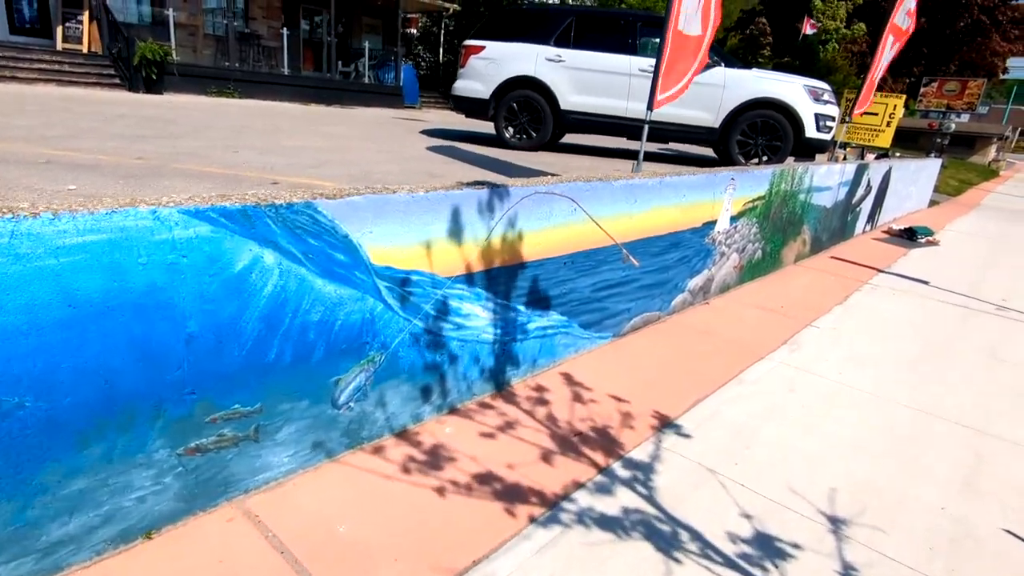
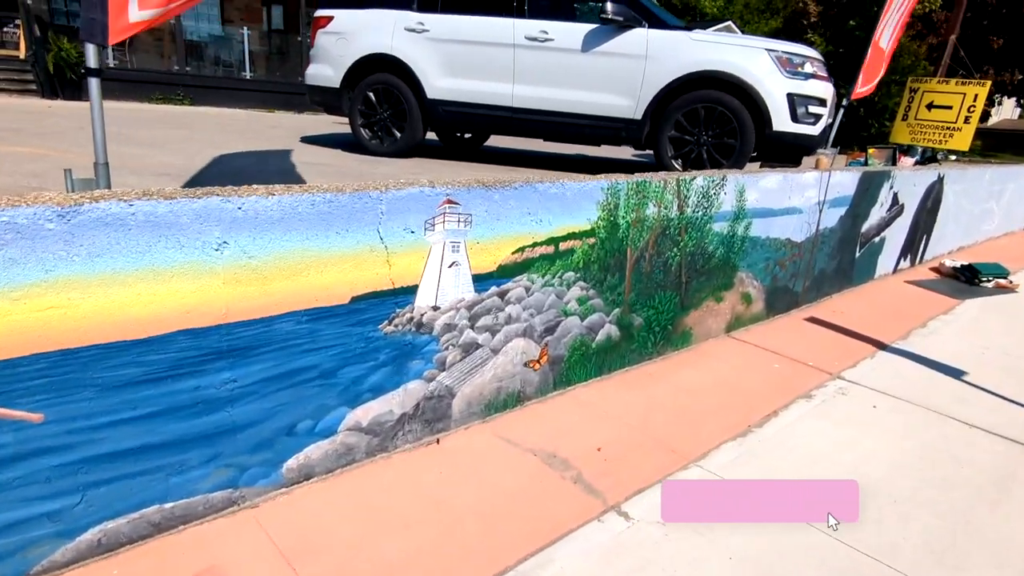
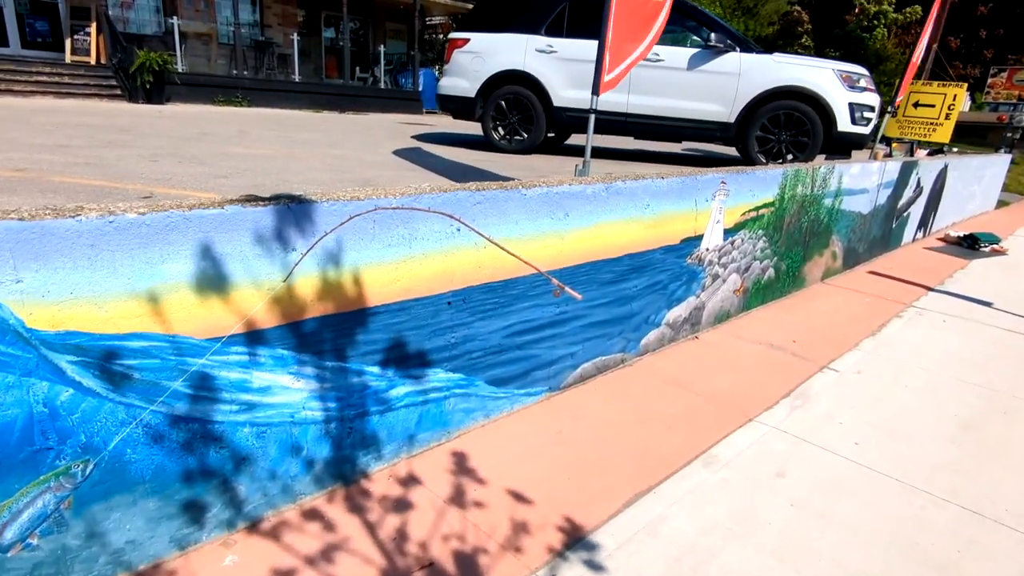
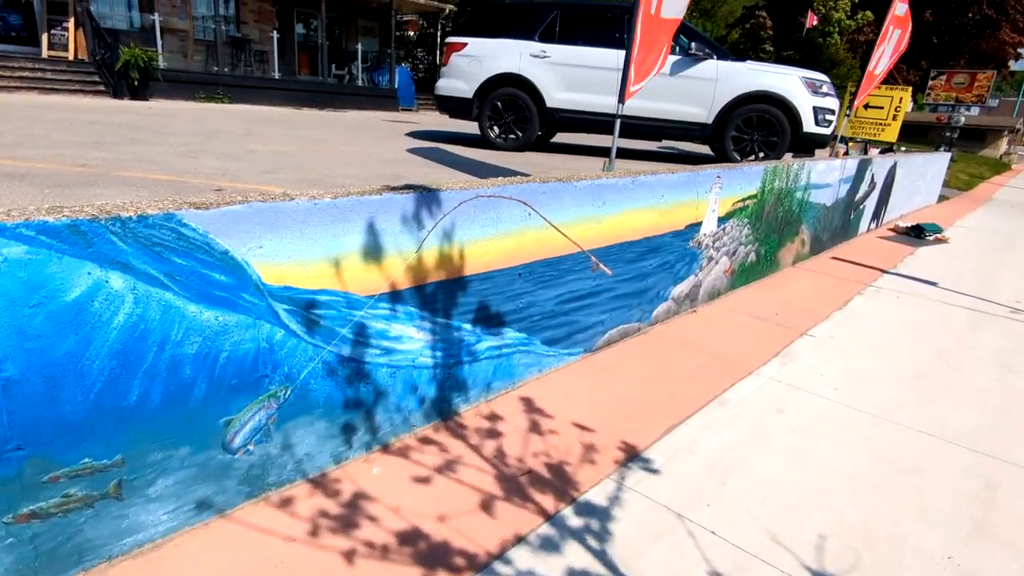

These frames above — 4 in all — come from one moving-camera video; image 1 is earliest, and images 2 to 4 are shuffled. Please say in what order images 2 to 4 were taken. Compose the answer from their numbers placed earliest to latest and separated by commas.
4, 3, 2
